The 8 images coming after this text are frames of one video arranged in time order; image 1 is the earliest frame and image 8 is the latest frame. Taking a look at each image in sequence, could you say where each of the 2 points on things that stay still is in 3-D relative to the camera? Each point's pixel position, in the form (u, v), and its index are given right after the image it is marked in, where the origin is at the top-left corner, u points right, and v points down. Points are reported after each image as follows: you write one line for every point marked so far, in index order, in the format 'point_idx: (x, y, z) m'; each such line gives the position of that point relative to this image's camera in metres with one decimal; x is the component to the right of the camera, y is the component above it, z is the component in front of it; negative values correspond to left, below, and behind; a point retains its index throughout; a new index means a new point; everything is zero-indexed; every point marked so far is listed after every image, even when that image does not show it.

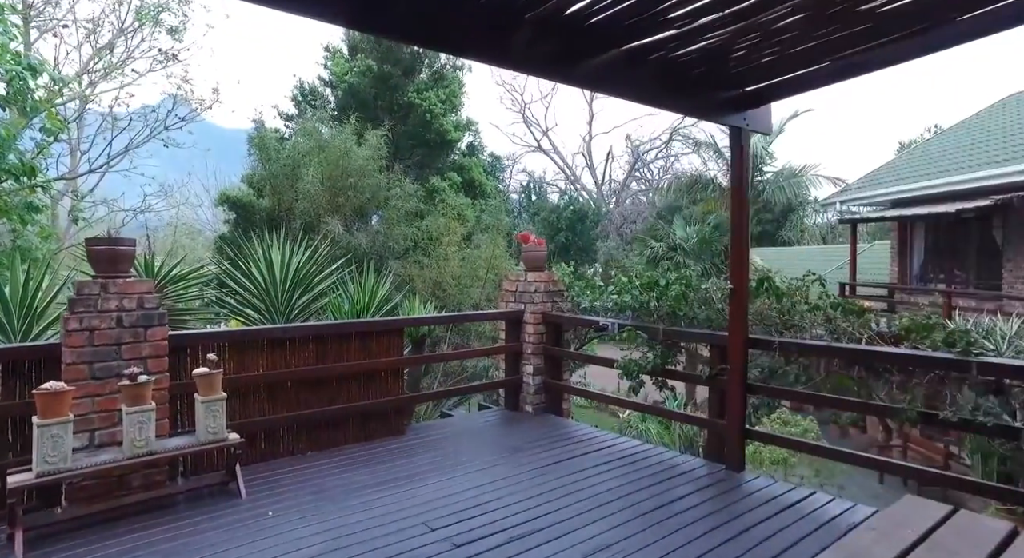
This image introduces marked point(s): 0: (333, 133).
0: (-1.7, +1.4, +6.8) m
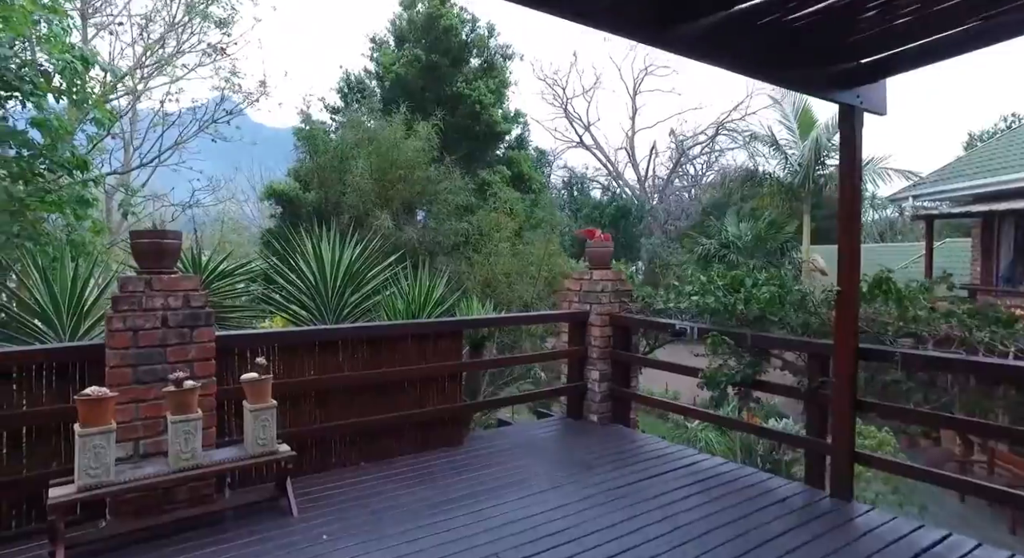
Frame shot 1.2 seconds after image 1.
0: (-1.2, +1.4, +6.5) m
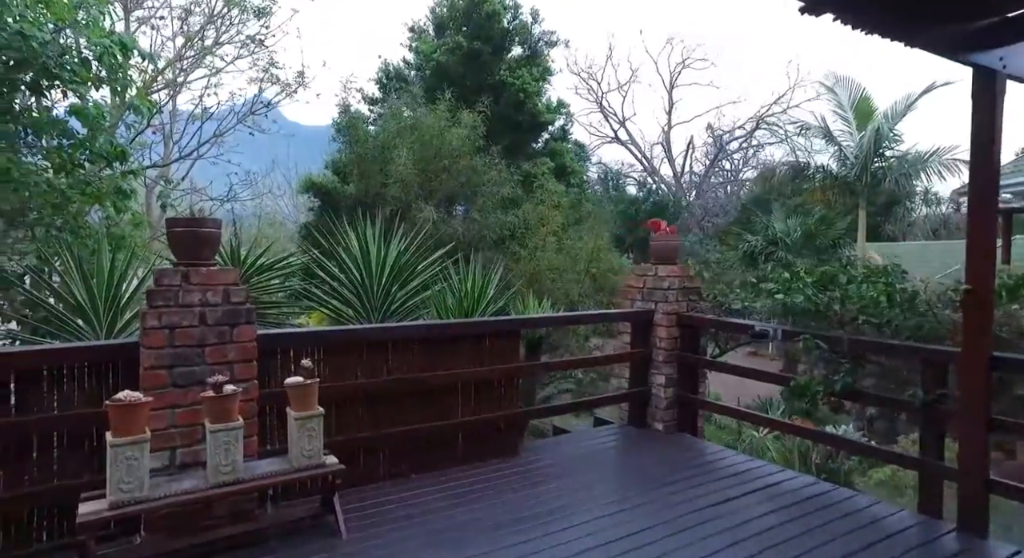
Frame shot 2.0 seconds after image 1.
0: (-0.7, +1.5, +6.3) m
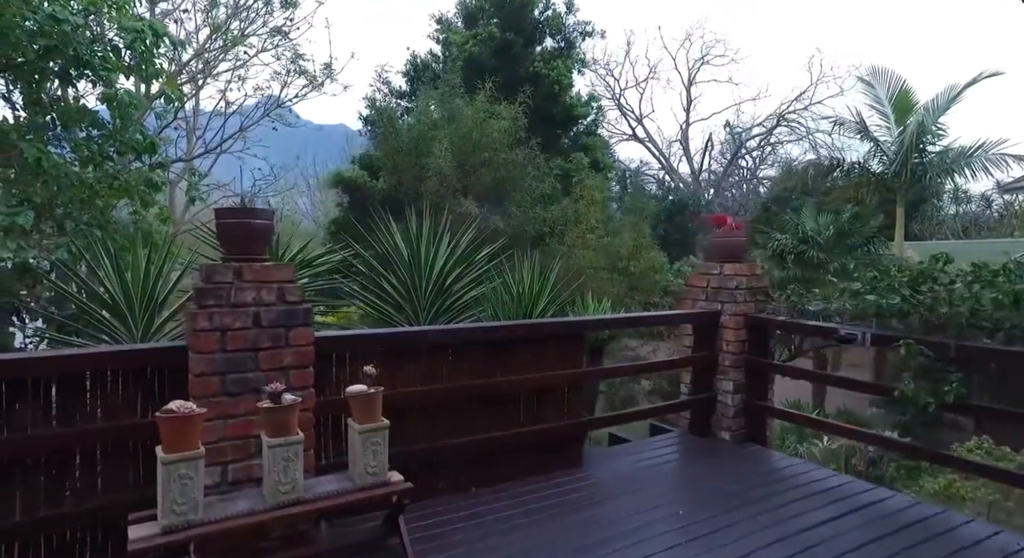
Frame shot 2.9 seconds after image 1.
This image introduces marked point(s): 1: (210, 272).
0: (-0.4, +1.5, +6.0) m
1: (-0.9, 0.0, +2.2) m
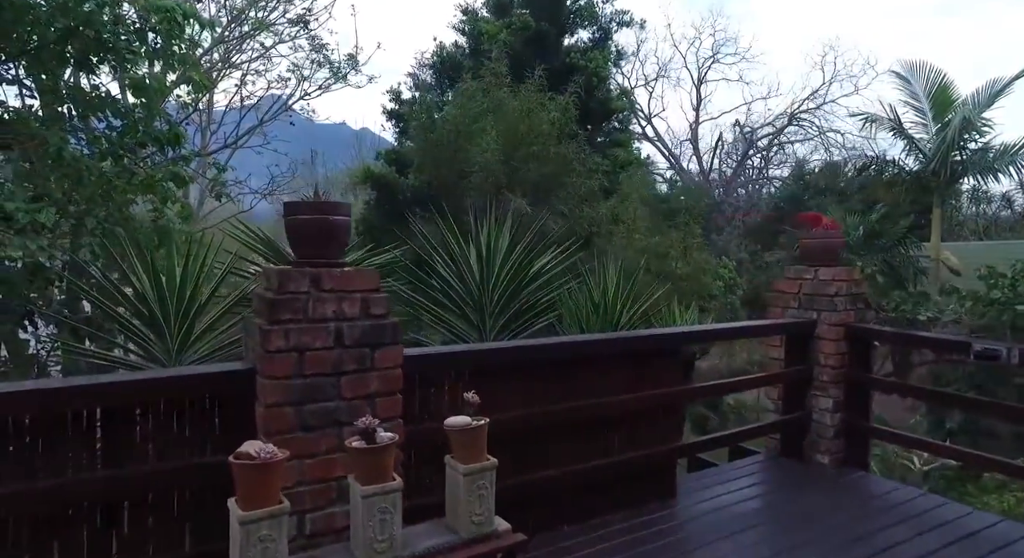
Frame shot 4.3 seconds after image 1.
0: (0.0, +1.5, +5.6) m
1: (-0.6, 0.0, +1.8) m
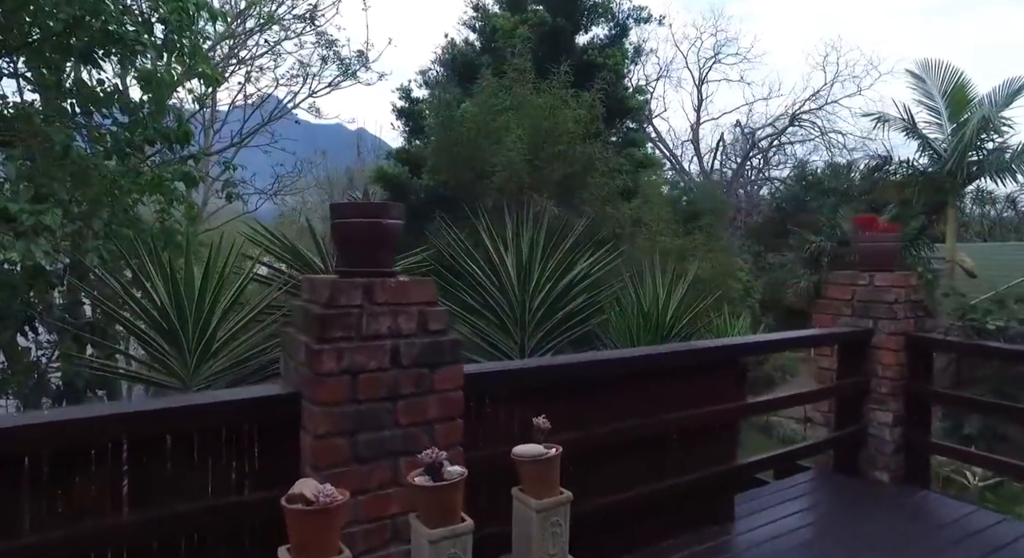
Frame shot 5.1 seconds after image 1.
0: (+0.1, +1.5, +5.4) m
1: (-0.4, 0.0, +1.6) m
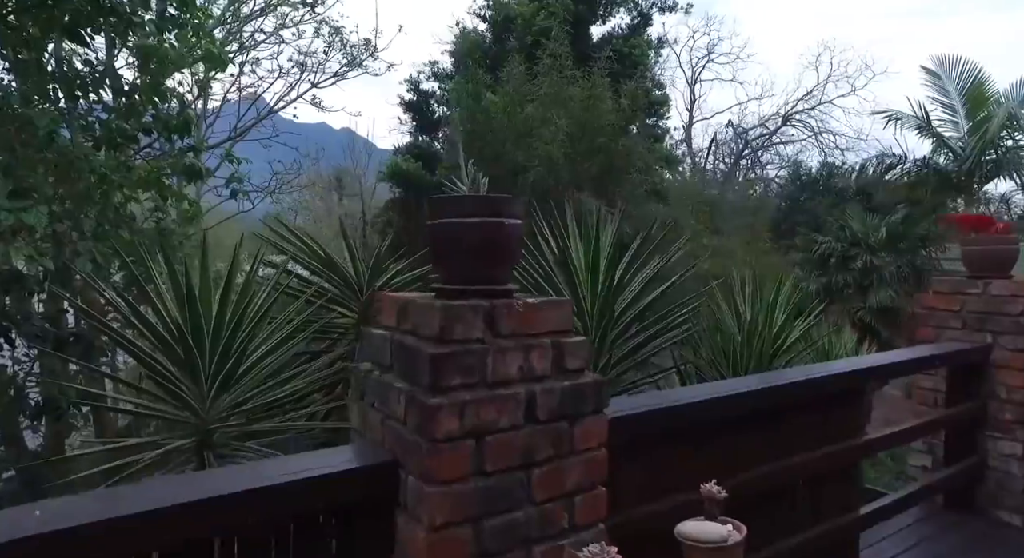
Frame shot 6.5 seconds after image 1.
0: (+0.3, +1.4, +5.0) m
1: (-0.1, -0.1, +1.1) m
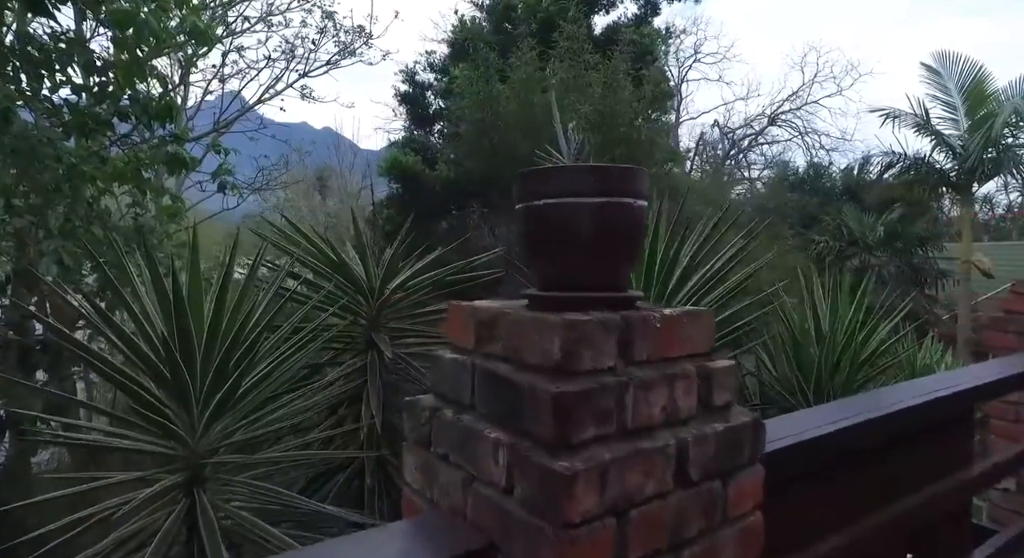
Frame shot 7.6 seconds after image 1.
0: (+0.4, +1.4, +4.6) m
1: (+0.1, -0.1, +0.8) m
